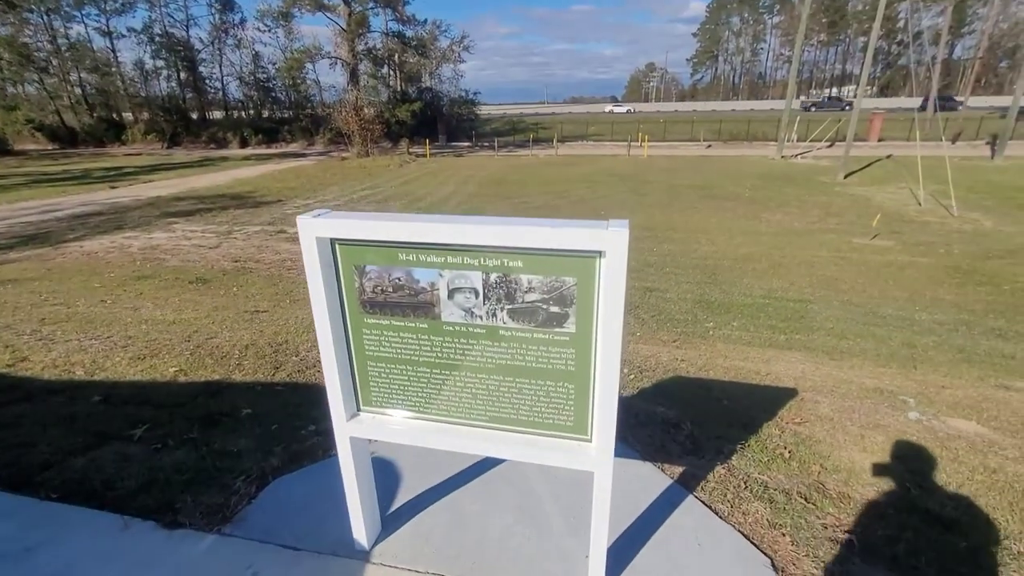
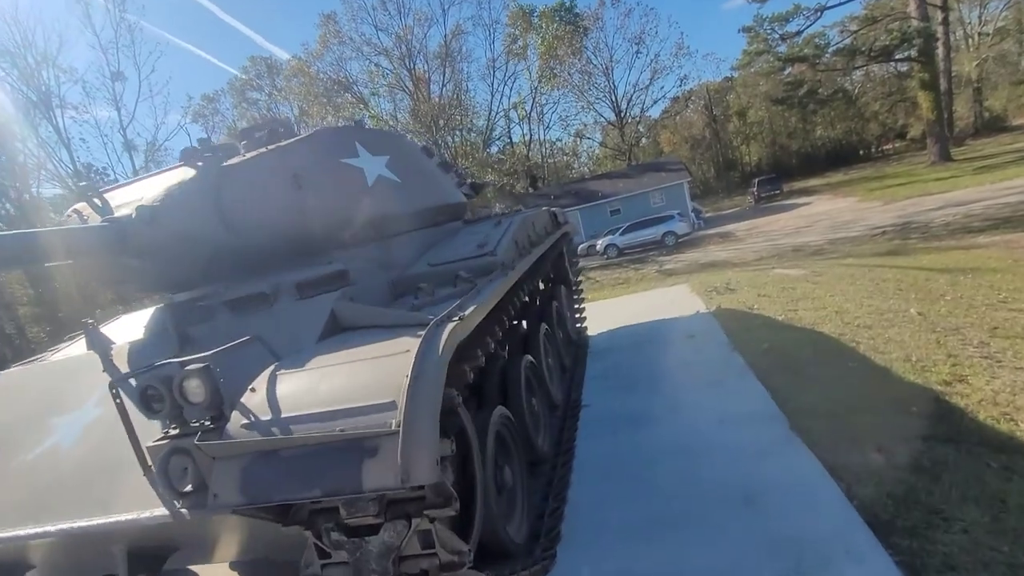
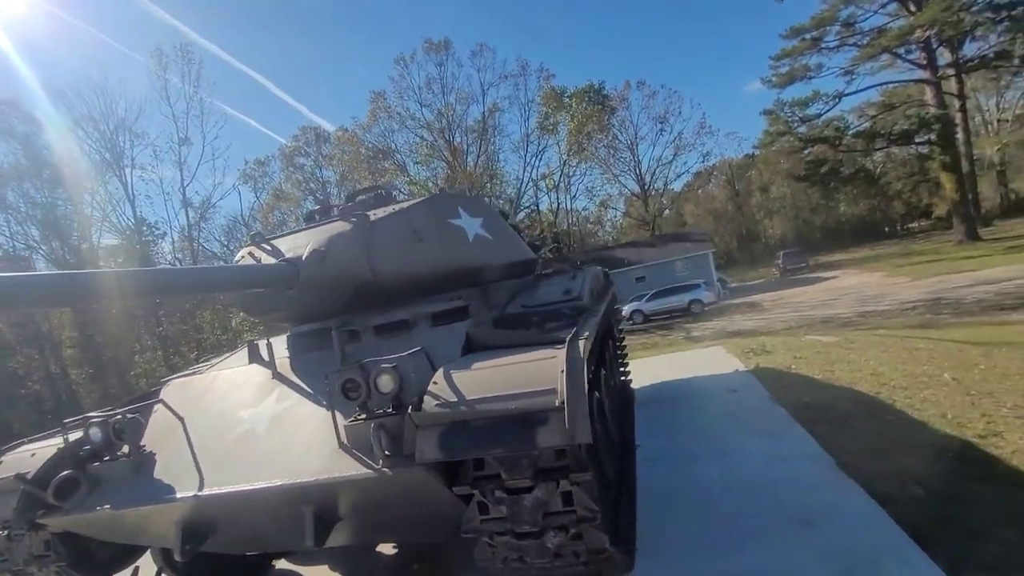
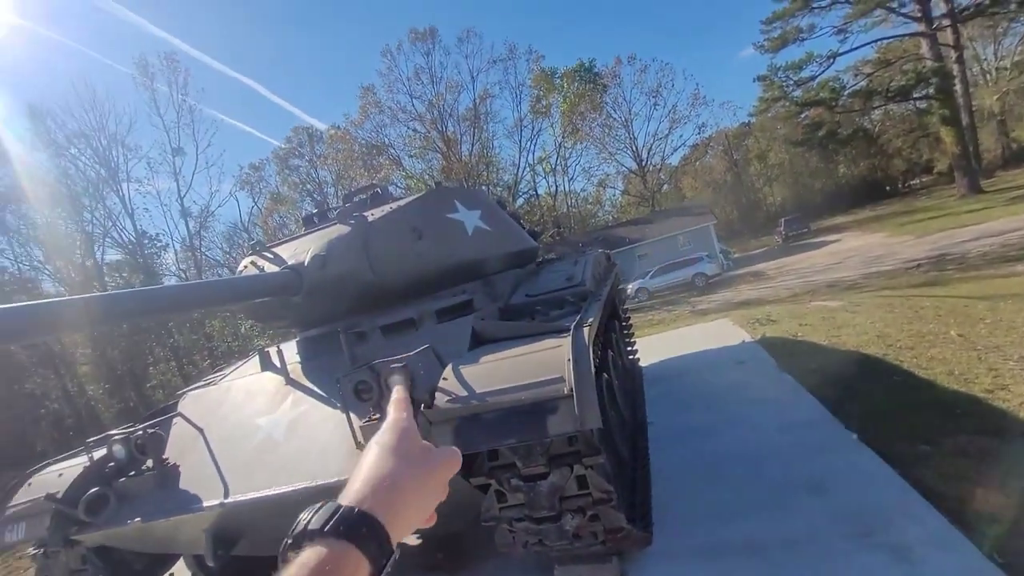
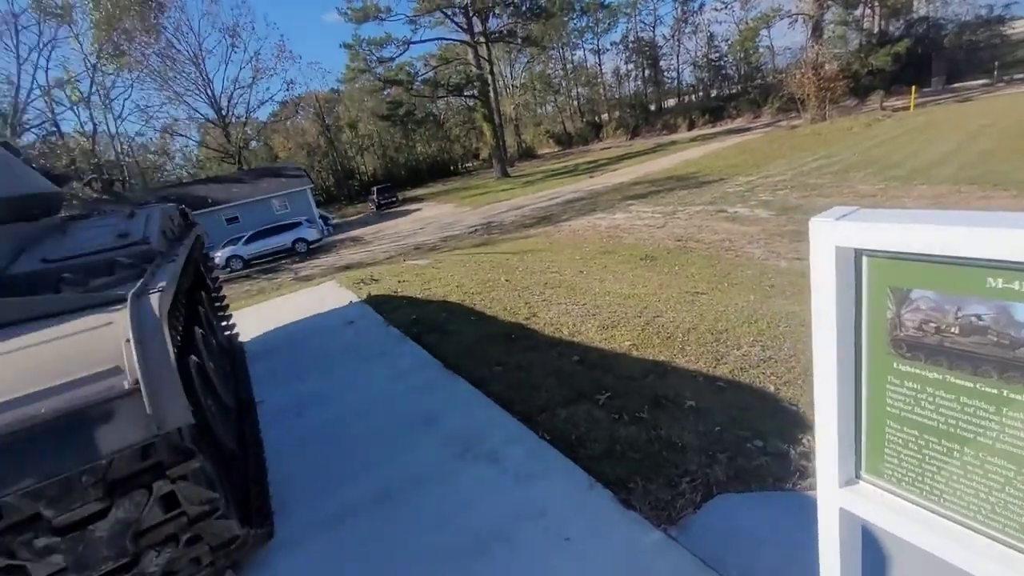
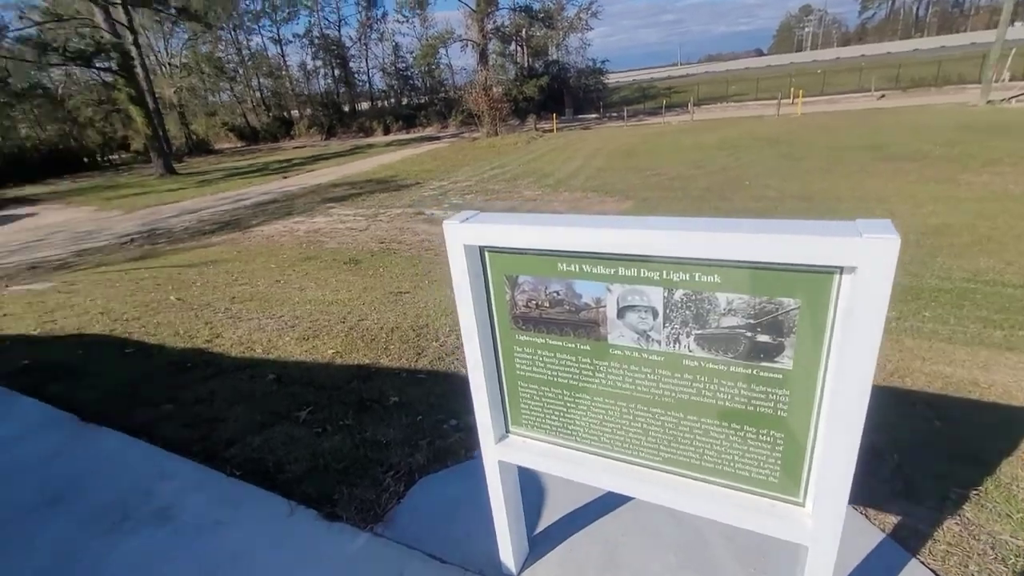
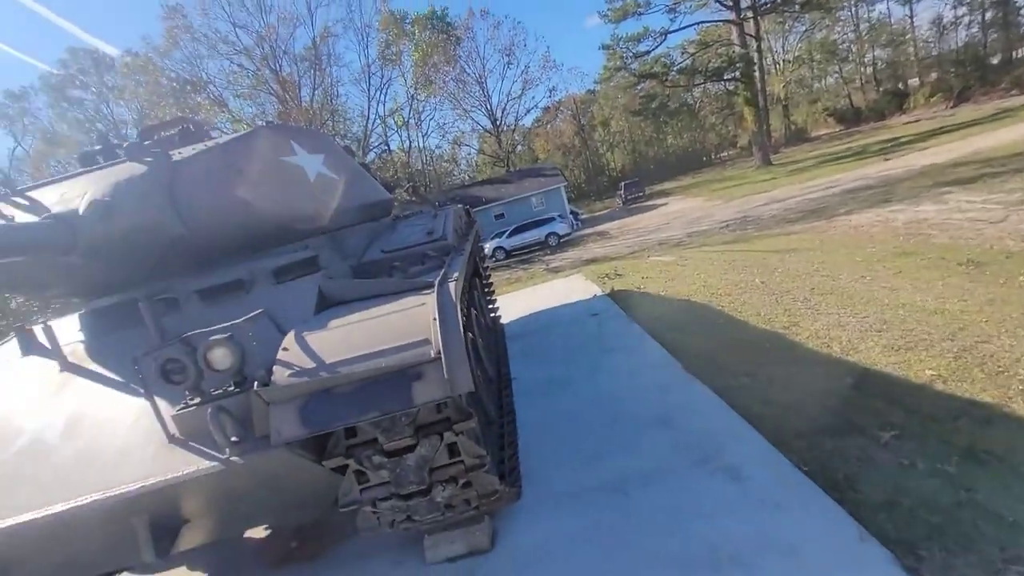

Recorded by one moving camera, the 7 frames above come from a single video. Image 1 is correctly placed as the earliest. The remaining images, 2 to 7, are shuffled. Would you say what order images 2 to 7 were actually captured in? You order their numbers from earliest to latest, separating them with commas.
6, 5, 7, 4, 3, 2
